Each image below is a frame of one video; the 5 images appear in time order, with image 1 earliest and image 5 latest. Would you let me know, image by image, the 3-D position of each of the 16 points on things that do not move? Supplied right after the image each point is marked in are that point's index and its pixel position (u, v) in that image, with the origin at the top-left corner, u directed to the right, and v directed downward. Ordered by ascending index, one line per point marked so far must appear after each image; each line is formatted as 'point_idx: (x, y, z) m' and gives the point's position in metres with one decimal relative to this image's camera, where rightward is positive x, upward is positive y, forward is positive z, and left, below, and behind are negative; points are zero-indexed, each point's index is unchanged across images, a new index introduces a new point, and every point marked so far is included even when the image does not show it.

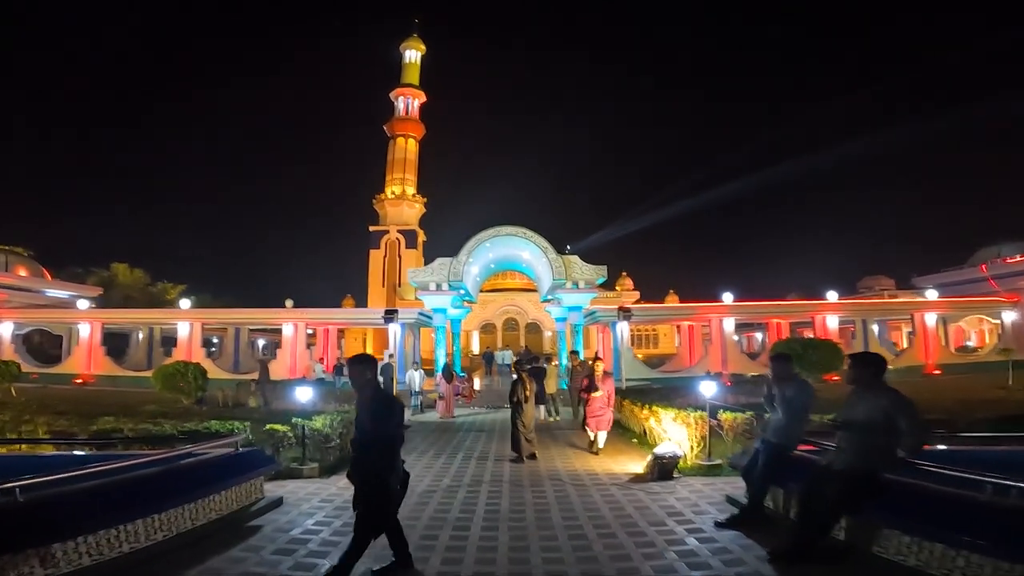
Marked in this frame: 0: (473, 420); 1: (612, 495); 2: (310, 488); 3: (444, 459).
0: (-0.9, -3.4, +15.4) m
1: (+1.2, -2.5, +7.2) m
2: (-2.7, -2.5, +7.5) m
3: (-1.1, -2.9, +9.9) m
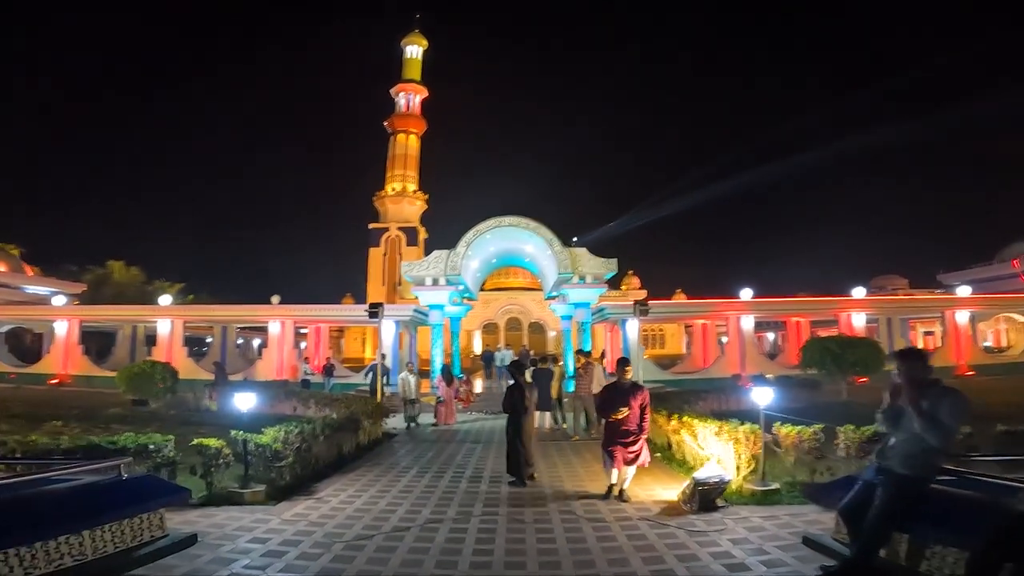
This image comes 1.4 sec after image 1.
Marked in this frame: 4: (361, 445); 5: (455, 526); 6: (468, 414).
0: (-0.9, -3.2, +13.6) m
1: (+1.2, -2.3, +5.4) m
2: (-2.7, -2.3, +5.8) m
3: (-1.1, -2.7, +8.2) m
4: (-2.7, -2.8, +10.6) m
5: (-0.6, -2.4, +6.0) m
6: (-1.2, -3.3, +15.7) m
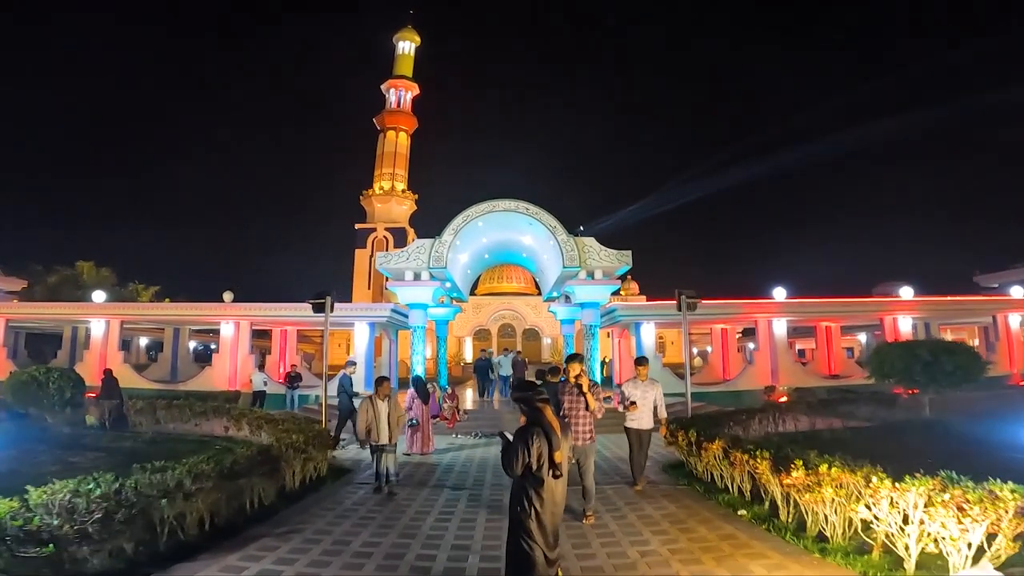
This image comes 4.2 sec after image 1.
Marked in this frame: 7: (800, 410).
0: (-0.9, -2.9, +10.2) m
1: (+1.3, -1.9, +2.1) m
2: (-2.6, -1.9, +2.4) m
3: (-1.1, -2.3, +4.8) m
4: (-2.7, -2.5, +7.1) m
5: (-0.5, -2.0, +2.5) m
6: (-1.3, -3.1, +12.3) m
7: (+5.8, -2.4, +11.9) m
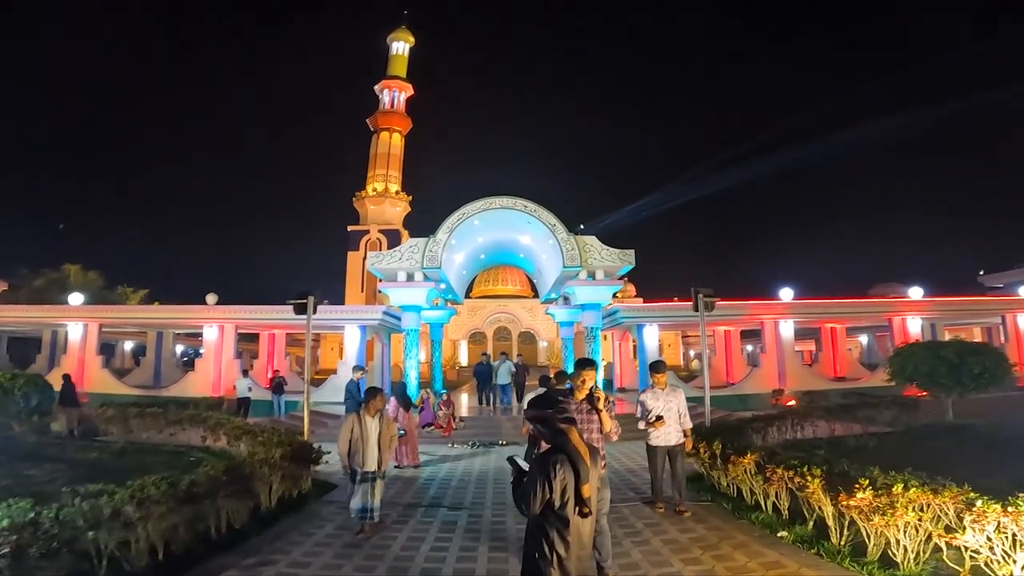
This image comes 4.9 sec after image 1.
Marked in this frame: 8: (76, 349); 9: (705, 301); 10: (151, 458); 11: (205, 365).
0: (-0.9, -2.9, +9.4) m
1: (+1.4, -1.8, +1.3) m
2: (-2.5, -1.9, +1.6) m
3: (-1.0, -2.3, +4.0) m
4: (-2.7, -2.4, +6.3) m
5: (-0.4, -2.0, +1.7) m
6: (-1.3, -3.1, +11.5) m
7: (+5.8, -2.4, +11.1) m
8: (-14.5, -2.1, +19.8) m
9: (+2.9, -0.2, +8.8) m
10: (-6.0, -2.9, +9.9) m
11: (-9.7, -2.5, +18.8) m
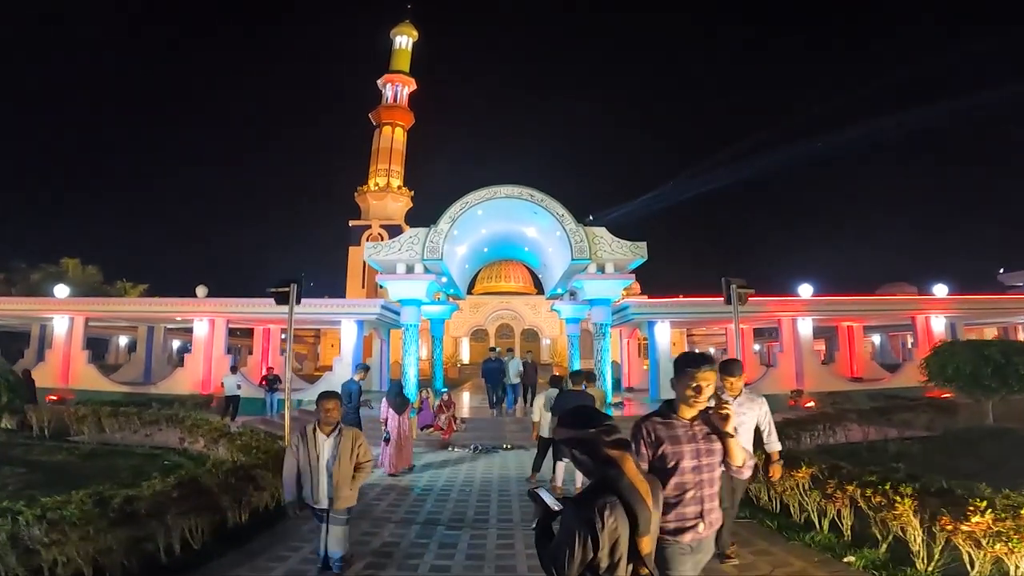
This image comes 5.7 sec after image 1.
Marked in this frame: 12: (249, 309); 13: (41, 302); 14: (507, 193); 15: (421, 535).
0: (-0.8, -2.8, +8.5) m
1: (+1.4, -1.7, +0.4) m
2: (-2.5, -1.7, +0.7) m
3: (-1.0, -2.1, +3.1) m
4: (-2.6, -2.3, +5.4) m
5: (-0.3, -1.8, +0.9) m
6: (-1.2, -2.9, +10.6) m
7: (+5.9, -2.3, +10.2) m
8: (-14.4, -1.8, +19.0) m
9: (+3.0, 0.0, +7.9) m
10: (-5.9, -2.7, +9.0) m
11: (-9.5, -2.2, +17.9) m
12: (-7.9, -0.6, +17.9) m
13: (-15.3, -0.4, +19.3) m
14: (-0.1, +2.8, +17.5) m
15: (-1.0, -2.5, +5.9) m
